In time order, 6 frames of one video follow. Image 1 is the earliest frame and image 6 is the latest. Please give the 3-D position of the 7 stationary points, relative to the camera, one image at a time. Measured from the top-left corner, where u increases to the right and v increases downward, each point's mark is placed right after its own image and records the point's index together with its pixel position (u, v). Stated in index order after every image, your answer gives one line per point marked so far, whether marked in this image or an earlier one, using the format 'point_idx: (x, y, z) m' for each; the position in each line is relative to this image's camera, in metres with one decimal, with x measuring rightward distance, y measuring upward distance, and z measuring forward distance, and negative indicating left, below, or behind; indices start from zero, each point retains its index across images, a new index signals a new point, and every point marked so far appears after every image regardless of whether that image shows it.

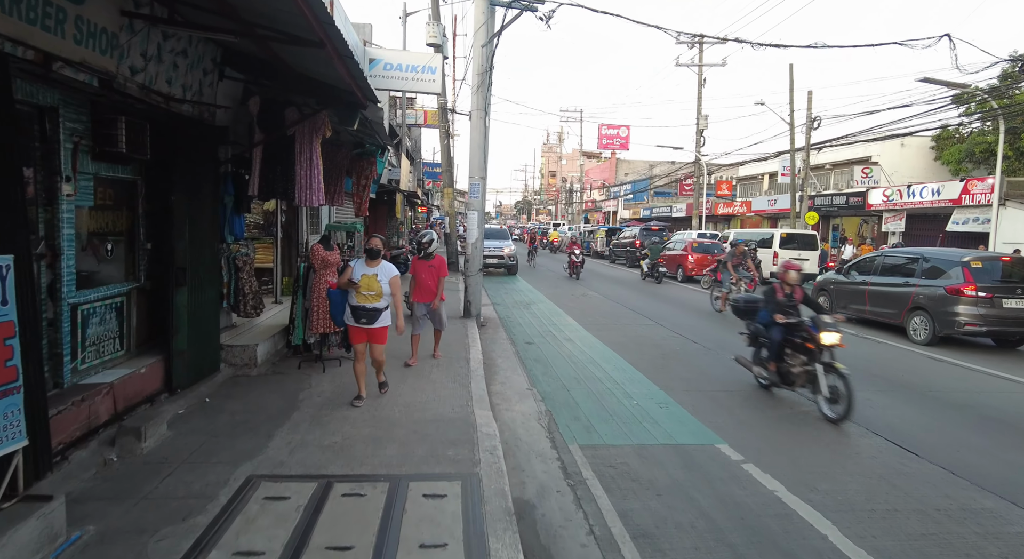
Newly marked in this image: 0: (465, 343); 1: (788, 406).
0: (-0.7, -0.9, +8.2) m
1: (+3.1, -1.4, +6.2) m
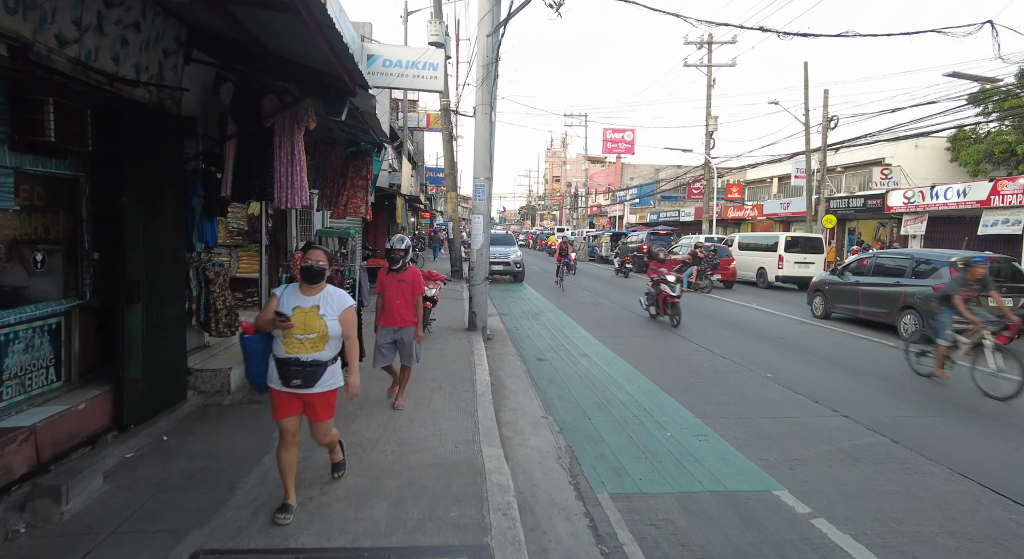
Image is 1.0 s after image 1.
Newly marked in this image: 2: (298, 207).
0: (-0.6, -1.1, +7.4) m
1: (+3.2, -1.5, +5.3) m
2: (-2.1, +0.7, +5.5) m
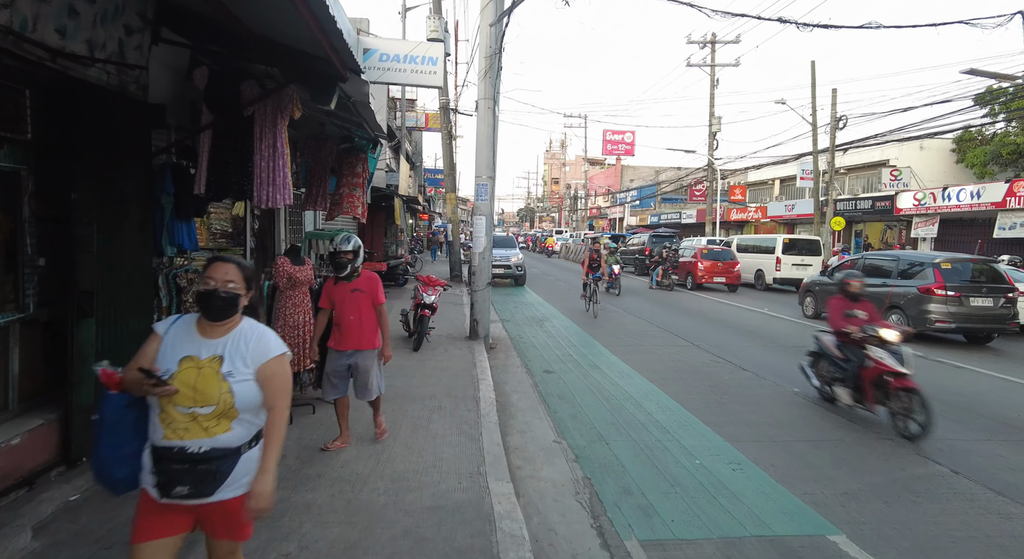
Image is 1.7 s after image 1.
0: (-0.5, -1.2, +6.8) m
1: (+3.3, -1.6, +4.7) m
2: (-2.0, +0.7, +4.9) m
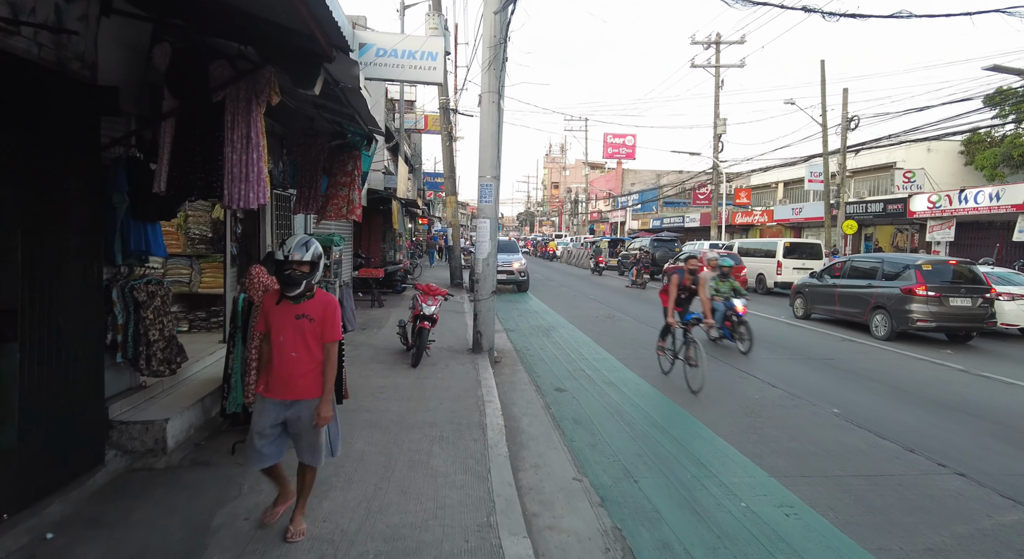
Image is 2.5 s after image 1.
0: (-0.4, -1.3, +6.1) m
1: (+3.4, -1.7, +4.0) m
2: (-1.9, +0.6, +4.2) m
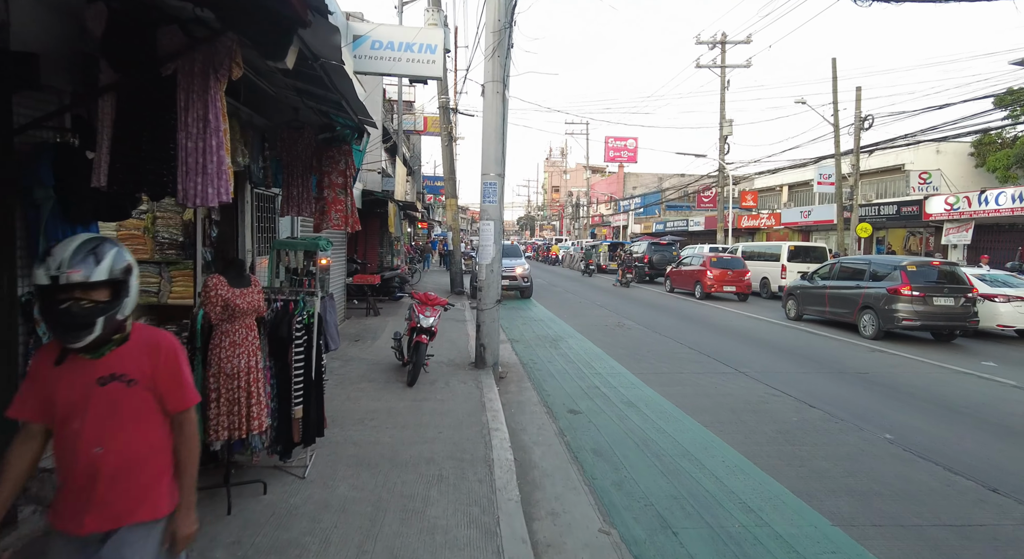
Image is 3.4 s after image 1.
0: (-0.3, -1.4, +5.3) m
1: (+3.5, -1.7, +3.2) m
2: (-1.9, +0.5, +3.5) m
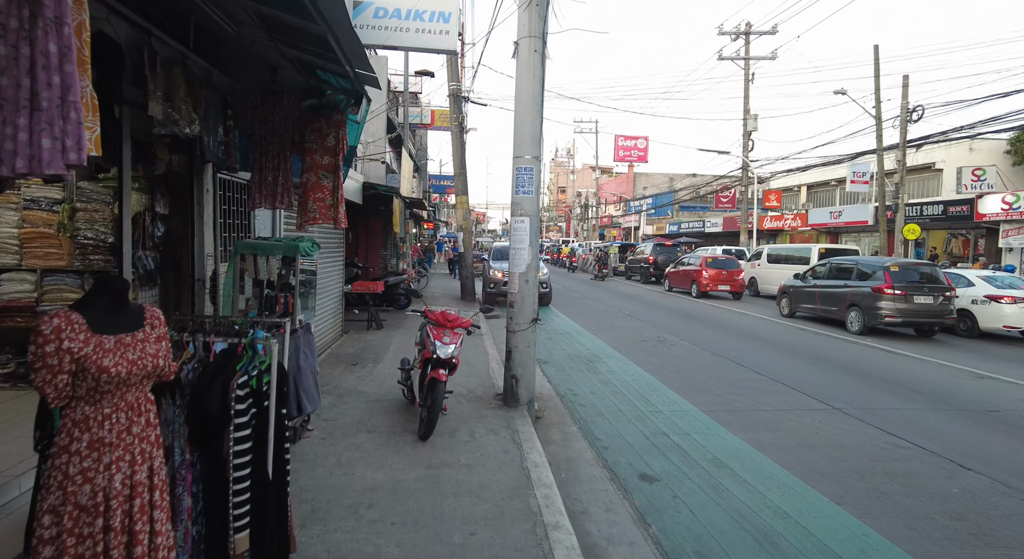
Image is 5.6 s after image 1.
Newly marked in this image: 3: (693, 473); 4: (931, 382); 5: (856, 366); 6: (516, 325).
0: (+0.1, -1.5, +3.6) m
1: (+3.9, -1.9, +1.5) m
2: (-1.4, +0.4, +1.8) m
3: (+1.5, -1.6, +4.7) m
4: (+6.0, -1.5, +7.9) m
5: (+5.5, -1.4, +8.9) m
6: (0.0, -0.5, +5.5) m
